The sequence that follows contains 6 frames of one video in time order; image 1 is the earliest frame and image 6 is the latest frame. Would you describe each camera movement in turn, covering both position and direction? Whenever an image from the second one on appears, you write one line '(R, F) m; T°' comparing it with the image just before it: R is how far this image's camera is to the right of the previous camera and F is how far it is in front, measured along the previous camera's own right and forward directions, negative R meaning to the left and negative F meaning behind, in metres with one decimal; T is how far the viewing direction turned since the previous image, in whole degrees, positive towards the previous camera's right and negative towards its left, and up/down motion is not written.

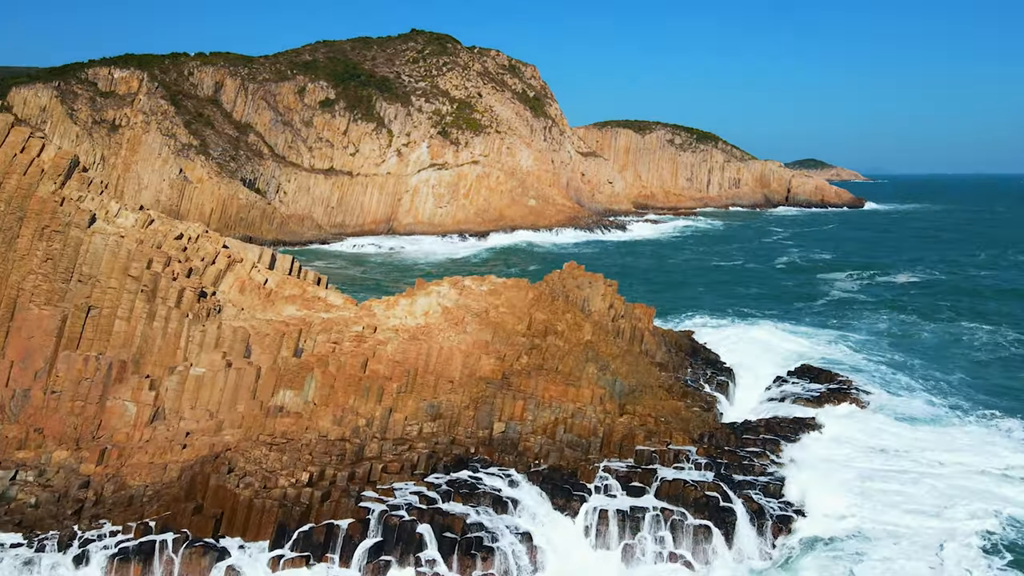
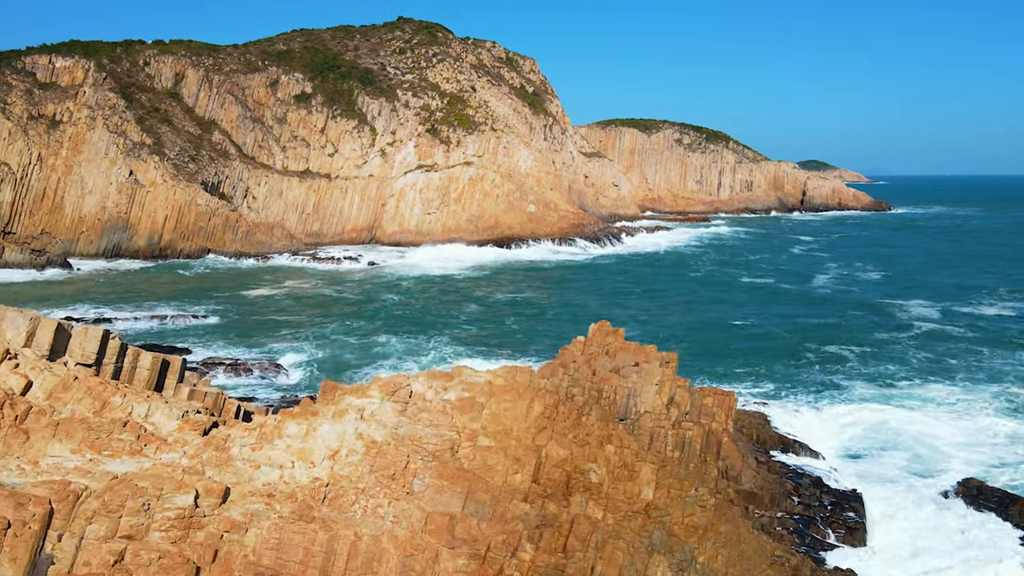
(+0.1, +8.5) m; 0°
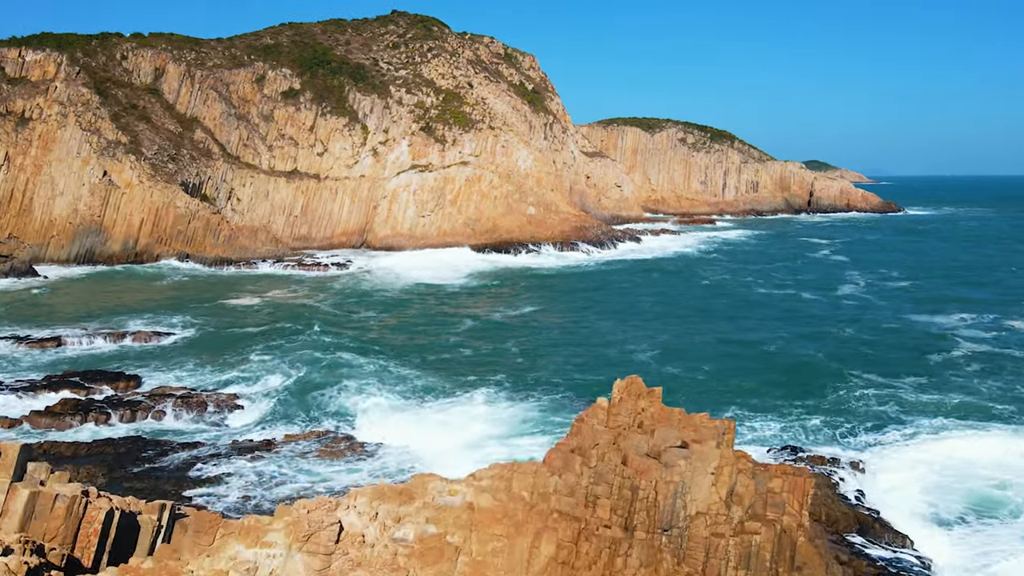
(0.0, +3.7) m; 0°
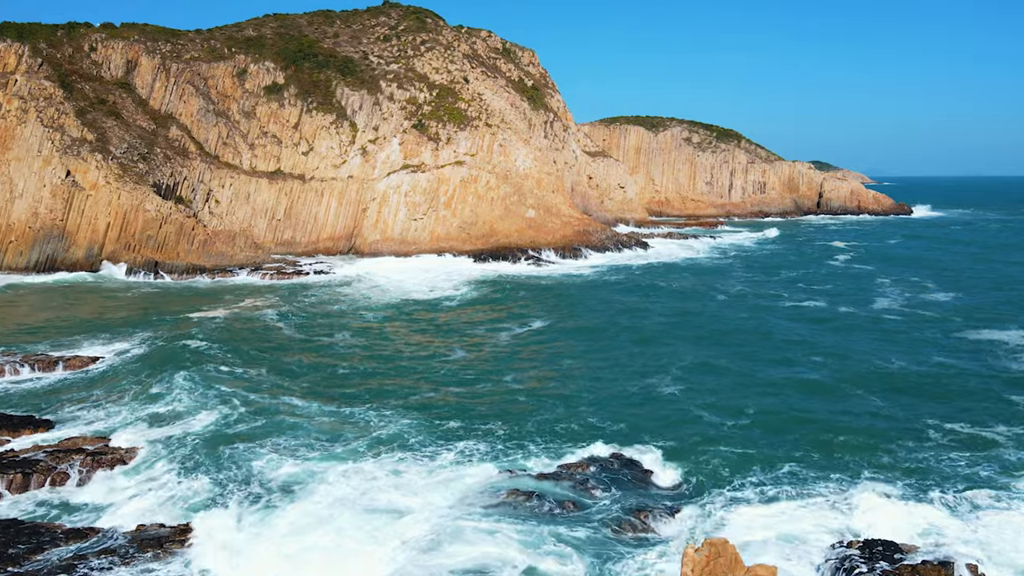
(0.0, +4.4) m; 0°
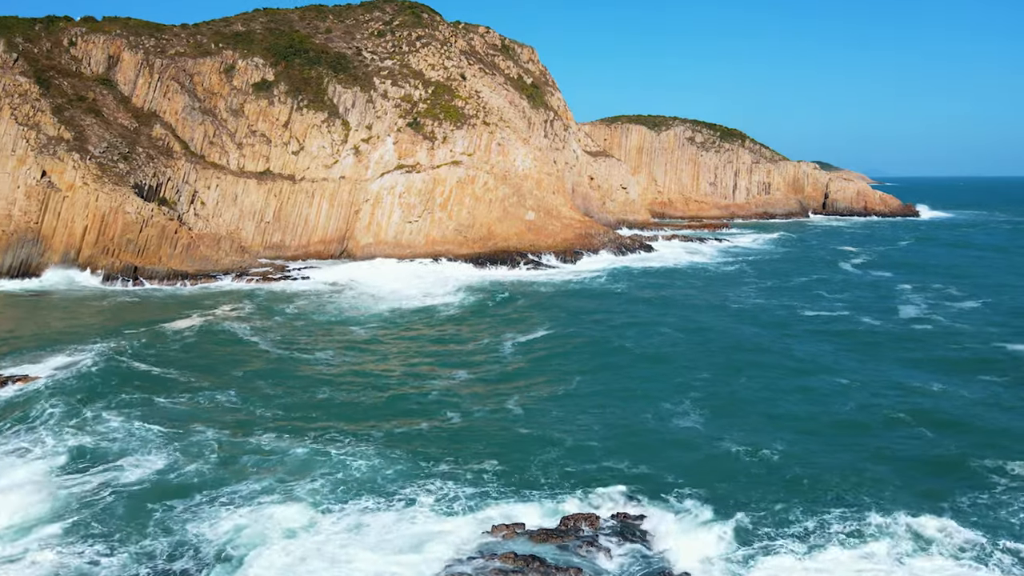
(0.0, +2.6) m; 0°
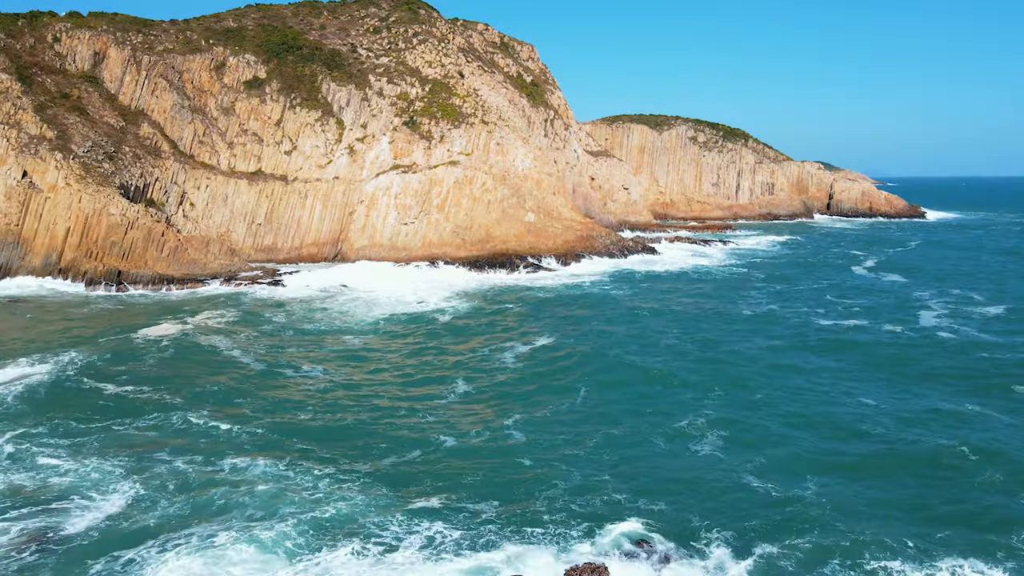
(0.0, +1.9) m; 0°
